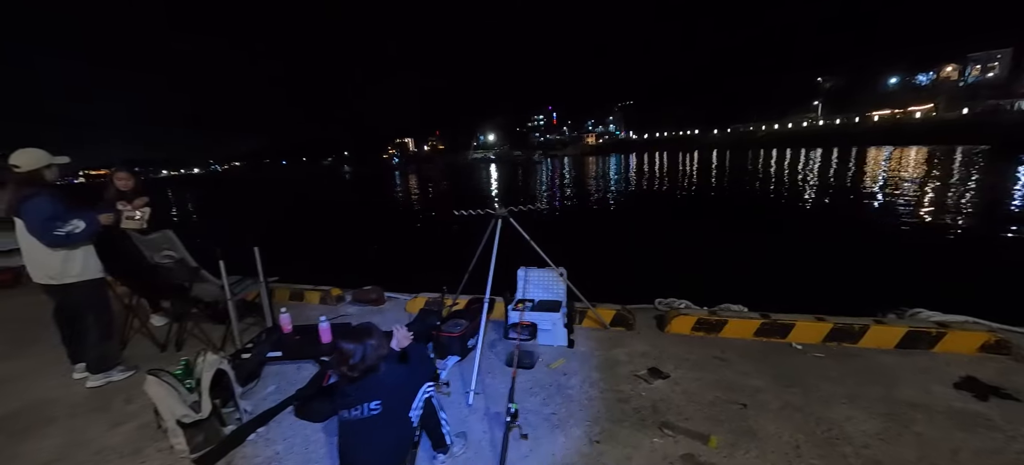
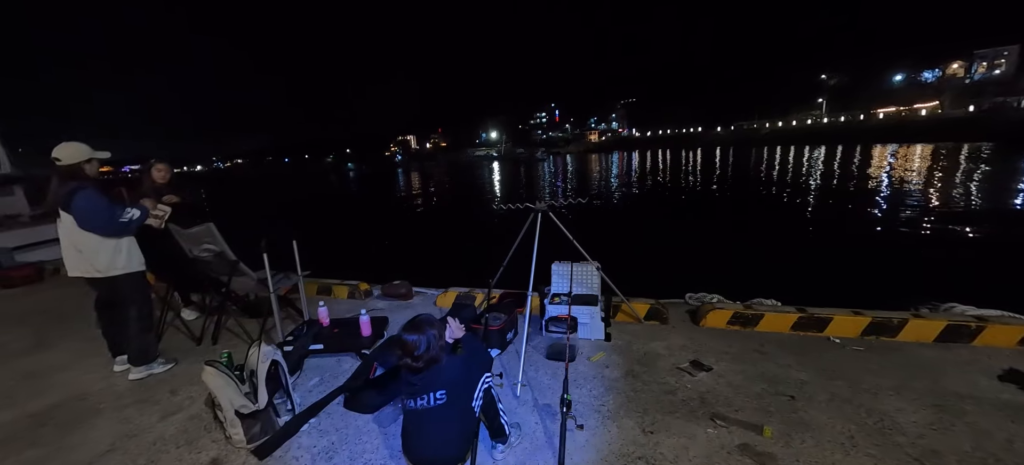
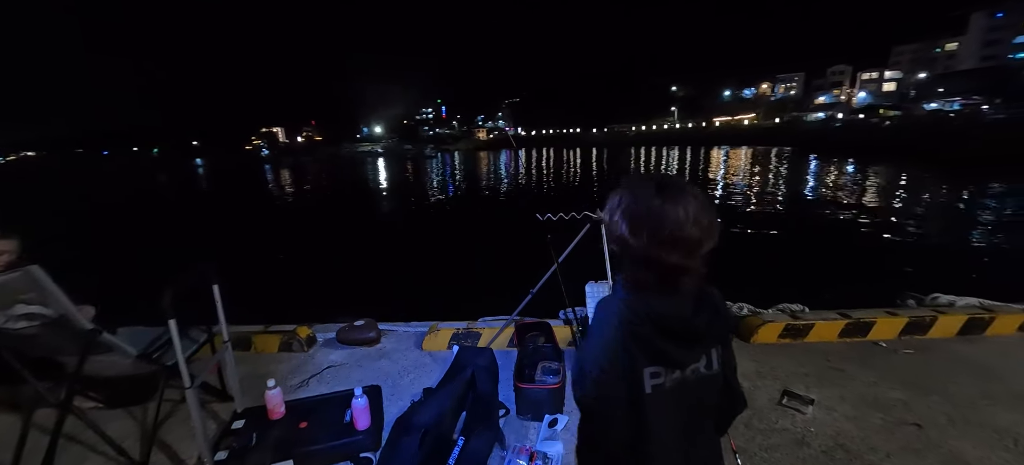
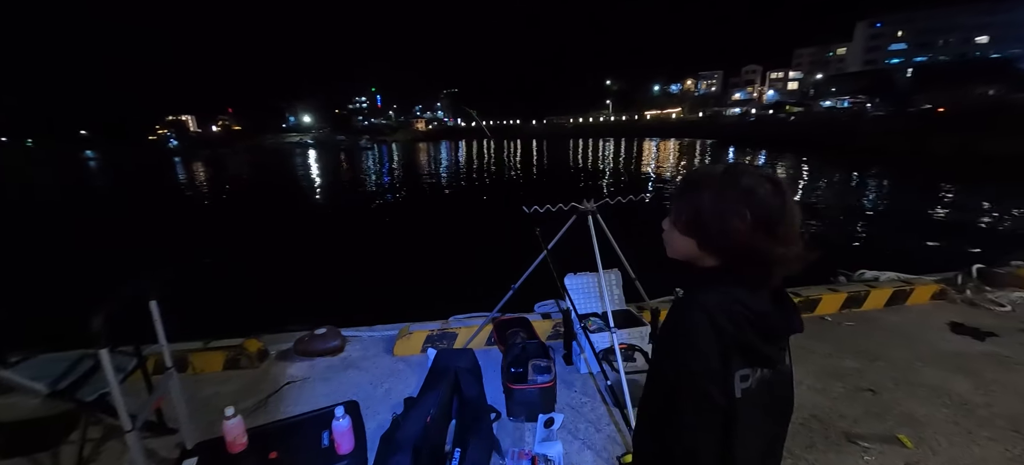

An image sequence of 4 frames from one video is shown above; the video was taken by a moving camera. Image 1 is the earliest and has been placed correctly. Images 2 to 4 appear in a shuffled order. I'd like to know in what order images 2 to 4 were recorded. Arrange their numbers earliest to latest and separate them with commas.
2, 3, 4
